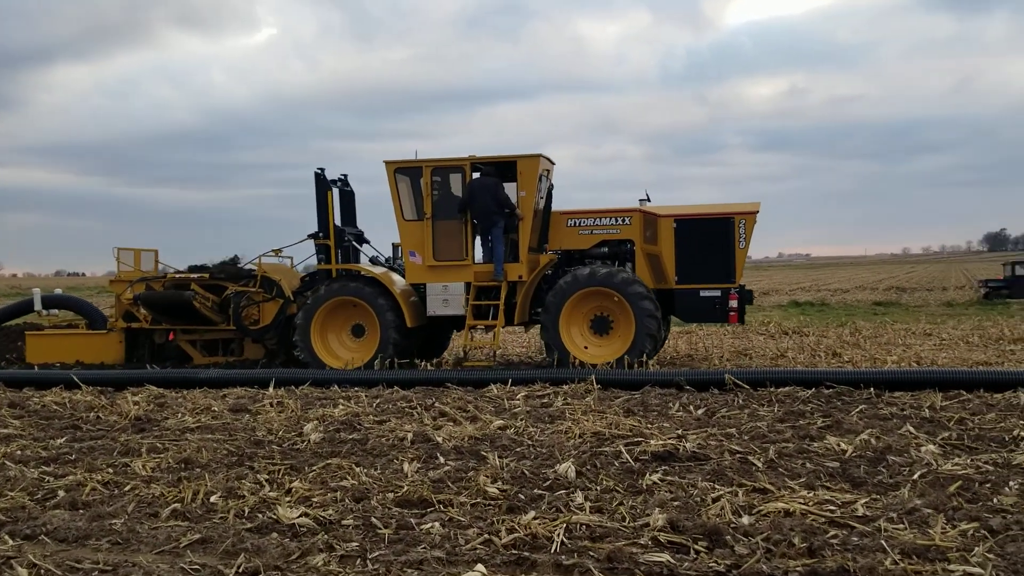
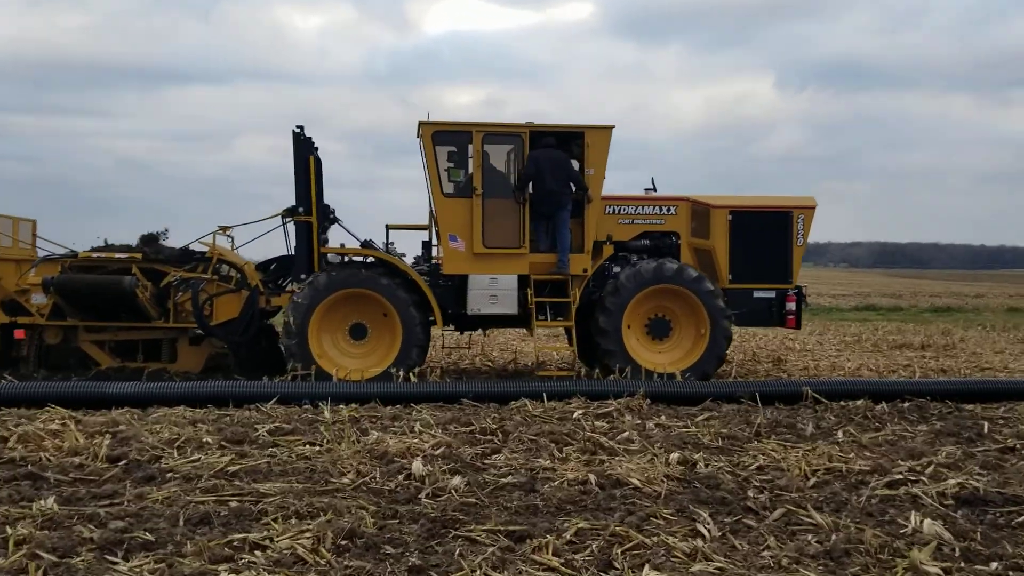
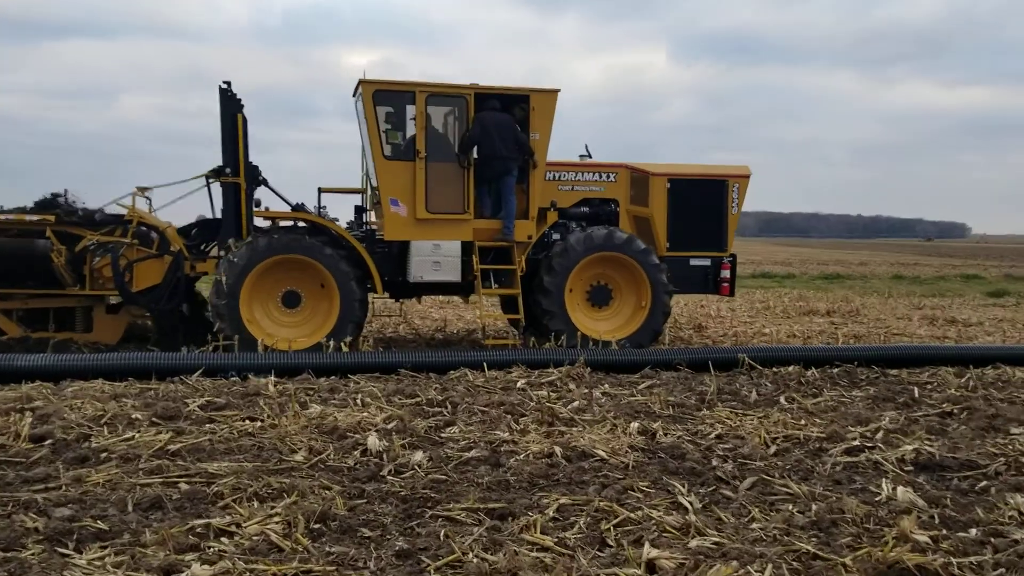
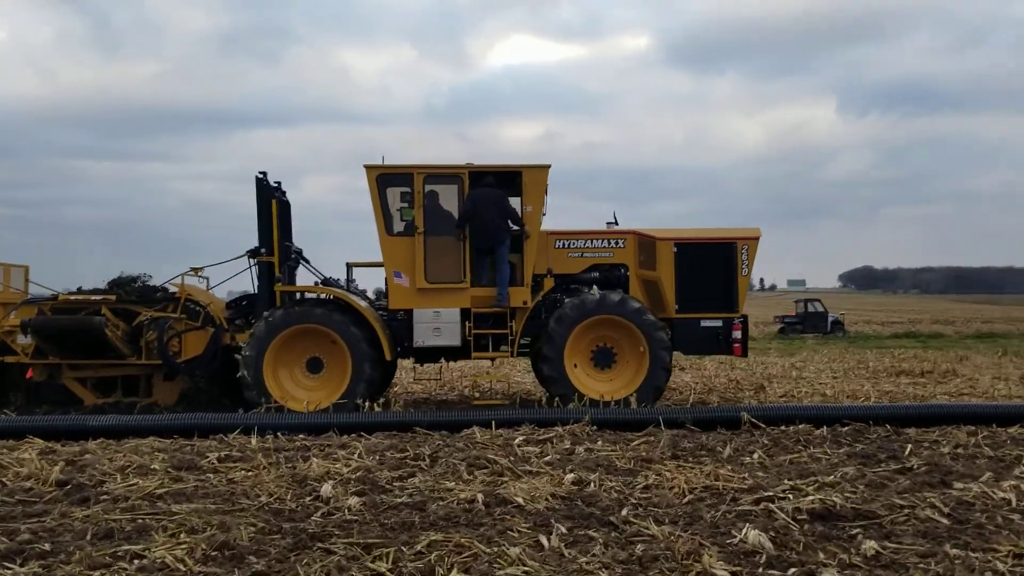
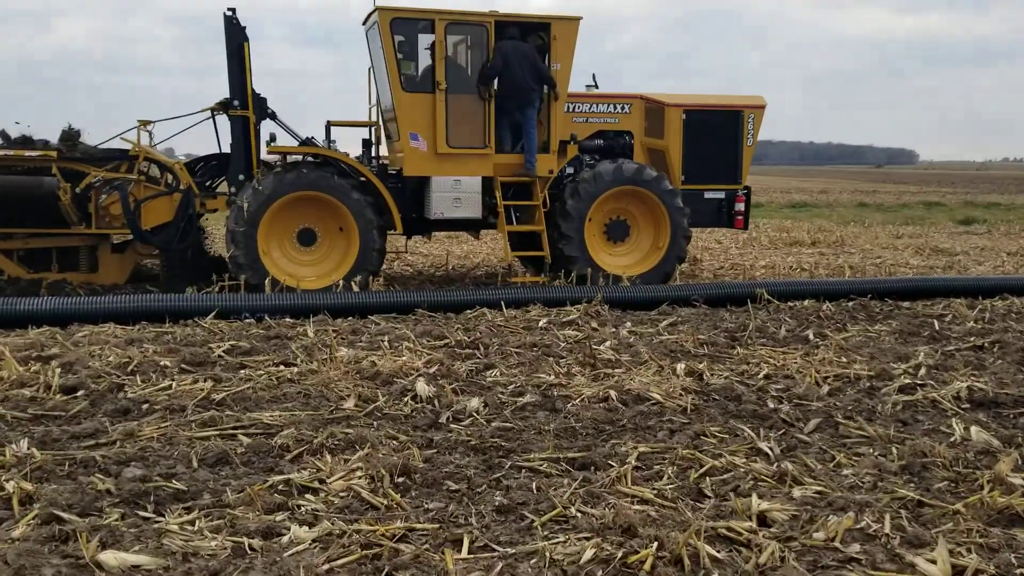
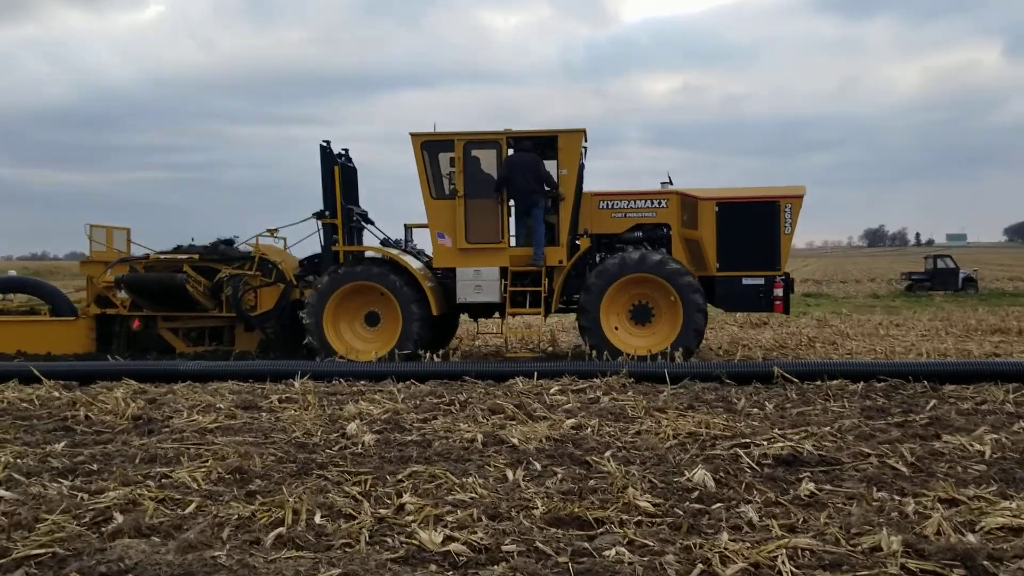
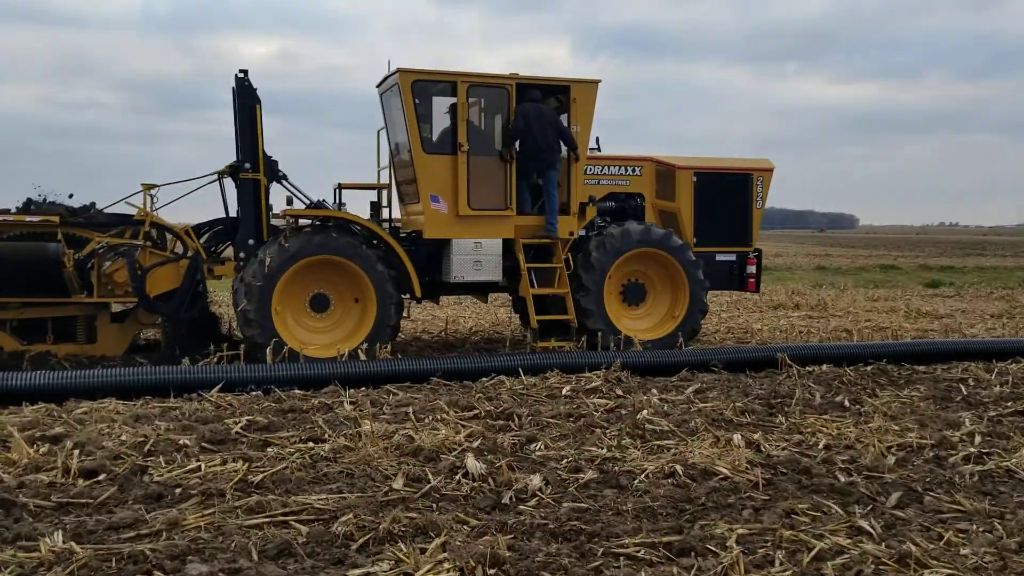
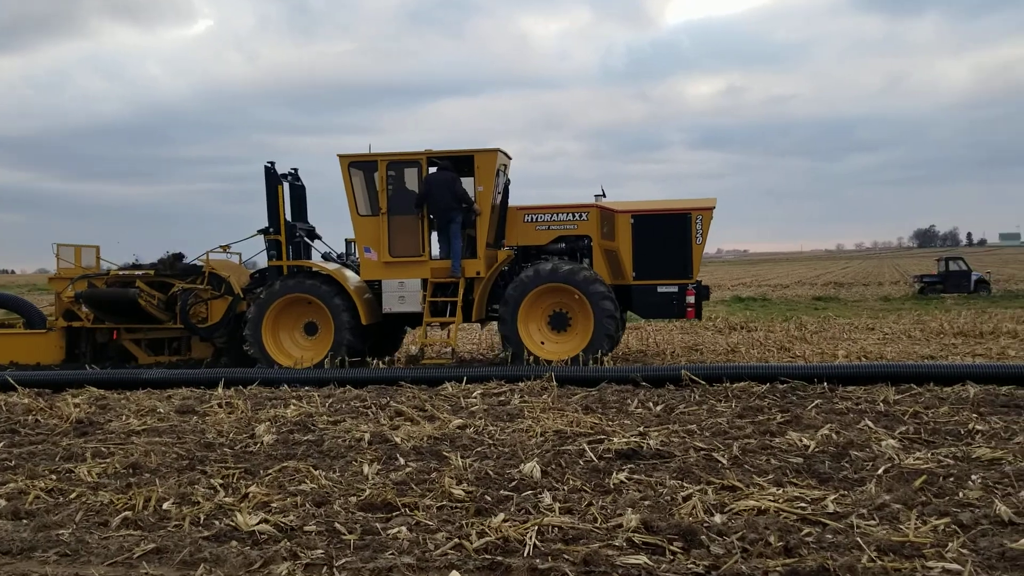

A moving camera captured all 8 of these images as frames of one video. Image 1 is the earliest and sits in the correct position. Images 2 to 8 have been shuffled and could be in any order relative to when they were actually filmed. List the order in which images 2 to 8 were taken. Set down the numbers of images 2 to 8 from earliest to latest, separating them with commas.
8, 6, 4, 2, 3, 5, 7
